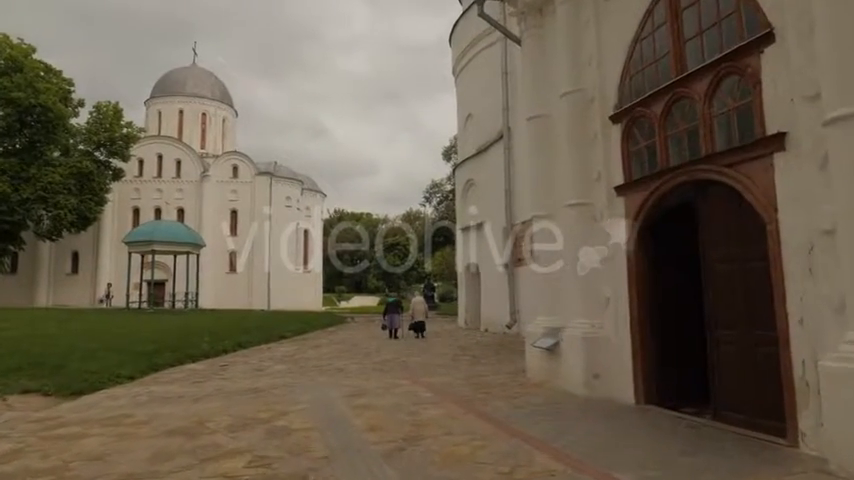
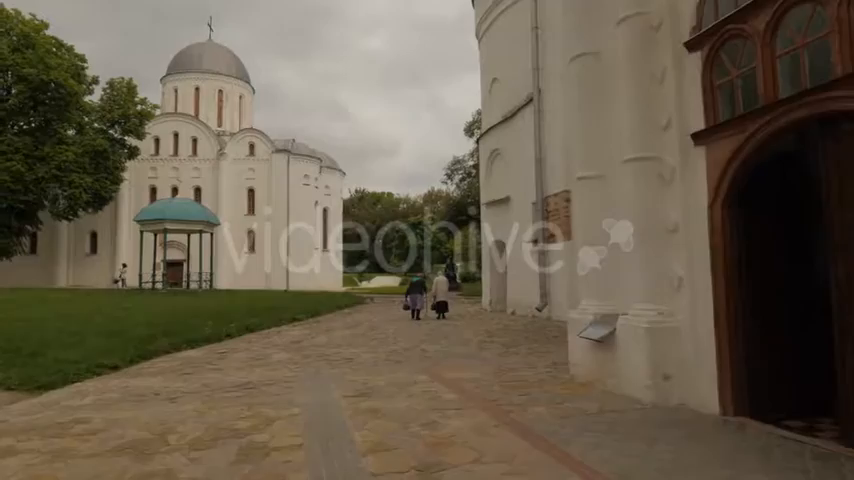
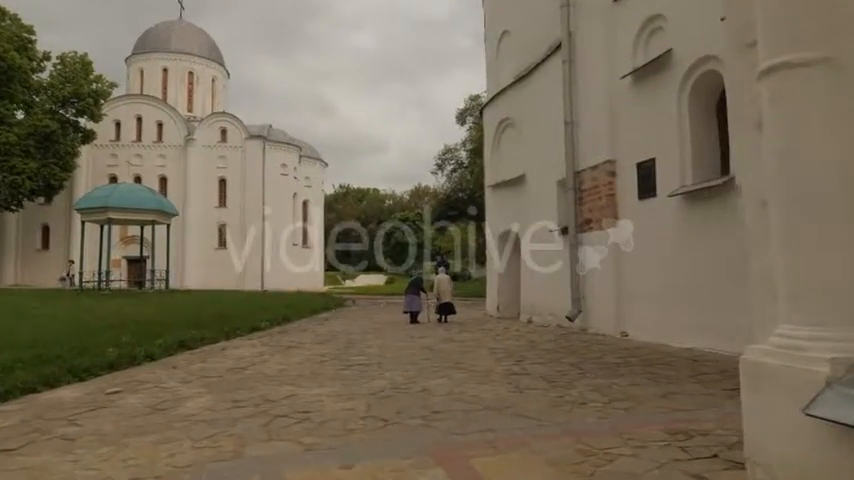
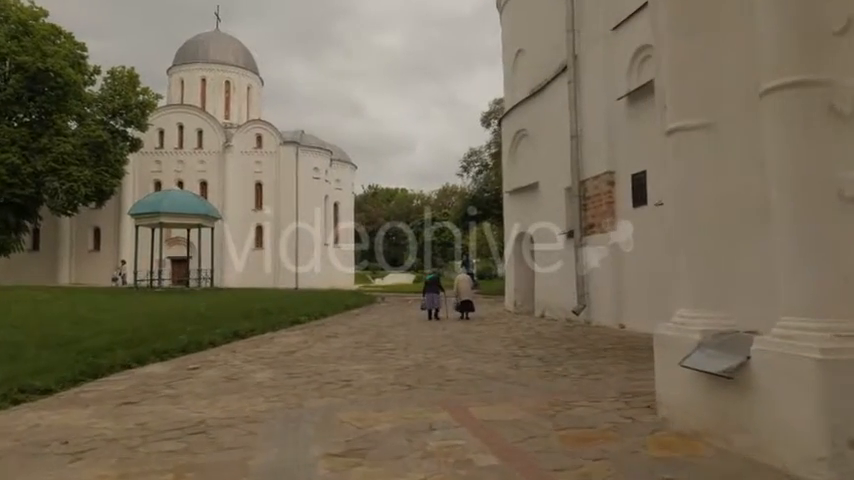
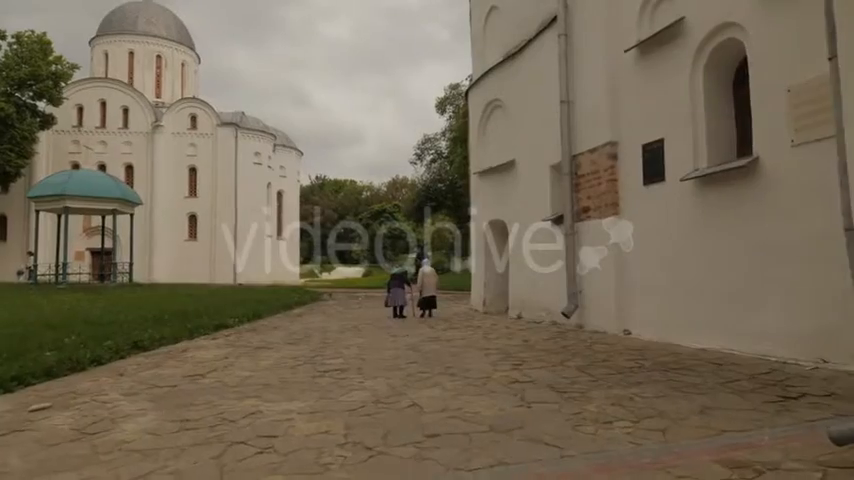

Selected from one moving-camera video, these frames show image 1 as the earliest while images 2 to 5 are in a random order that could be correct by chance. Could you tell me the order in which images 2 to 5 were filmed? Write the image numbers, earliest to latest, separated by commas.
2, 4, 3, 5
